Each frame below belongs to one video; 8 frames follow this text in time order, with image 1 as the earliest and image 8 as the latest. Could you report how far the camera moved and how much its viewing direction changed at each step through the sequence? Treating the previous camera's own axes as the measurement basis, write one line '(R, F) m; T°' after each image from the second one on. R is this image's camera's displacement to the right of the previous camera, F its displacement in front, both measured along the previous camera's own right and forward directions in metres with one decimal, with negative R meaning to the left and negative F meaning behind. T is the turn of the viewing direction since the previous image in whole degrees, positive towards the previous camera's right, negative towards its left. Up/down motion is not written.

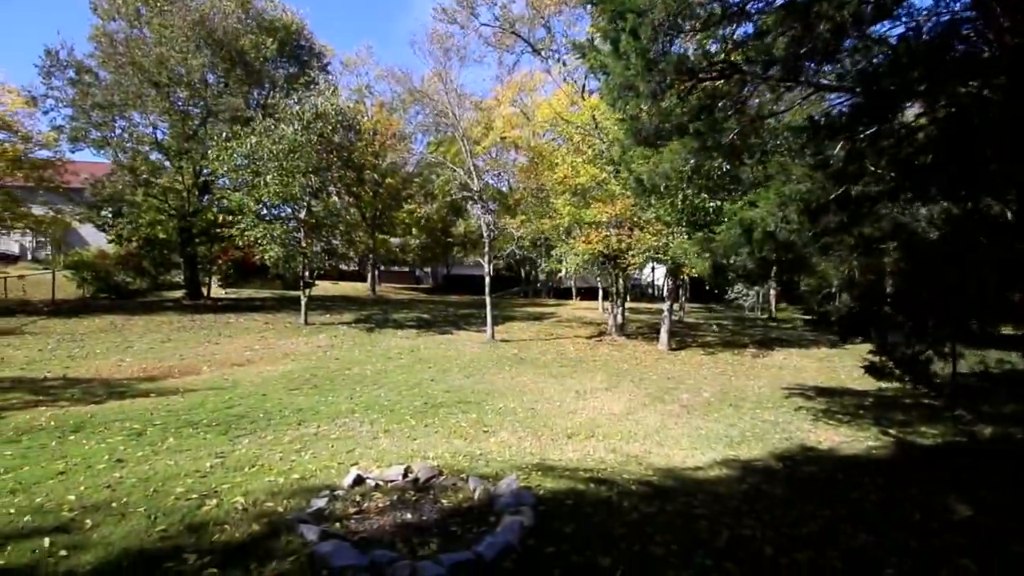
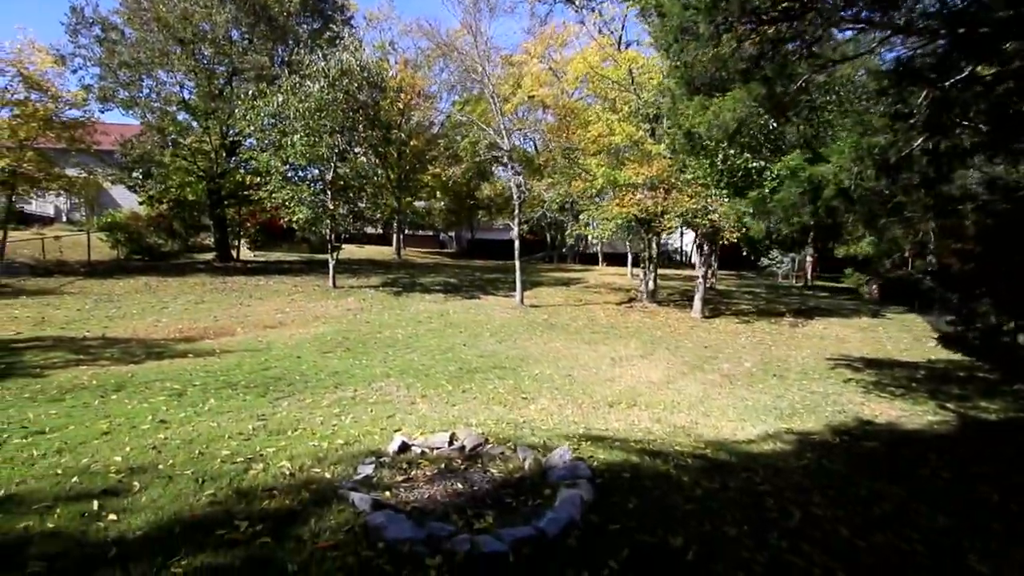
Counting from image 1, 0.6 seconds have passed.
(-0.3, +0.3) m; -2°
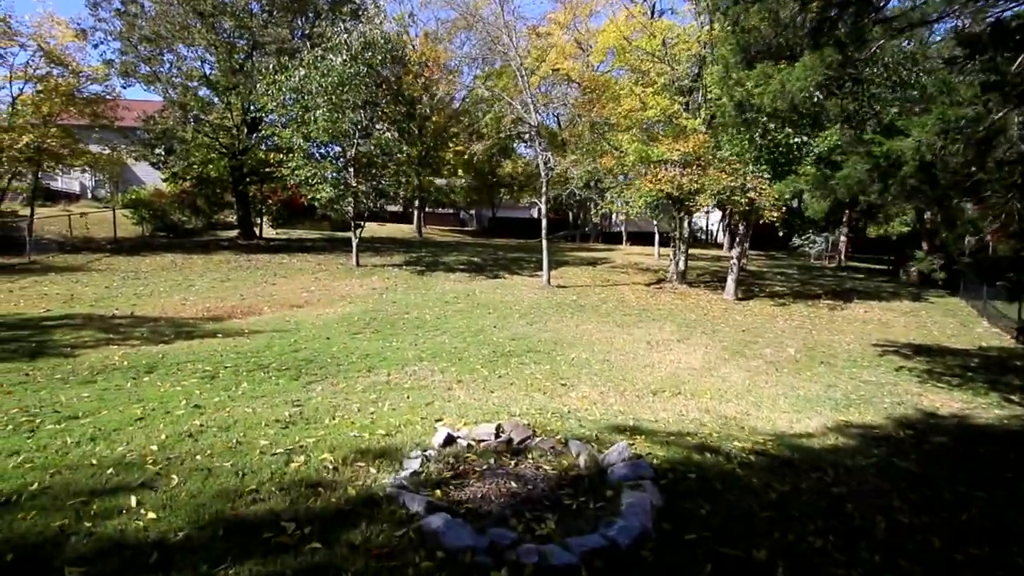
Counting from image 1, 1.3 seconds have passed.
(-0.3, +0.3) m; -2°
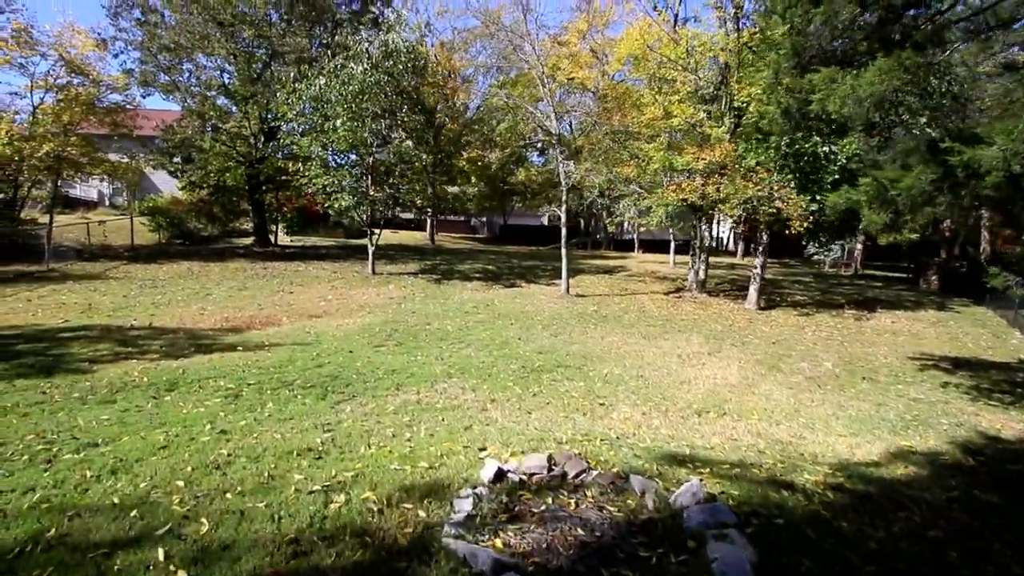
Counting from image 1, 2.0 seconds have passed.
(-0.3, +0.3) m; -1°
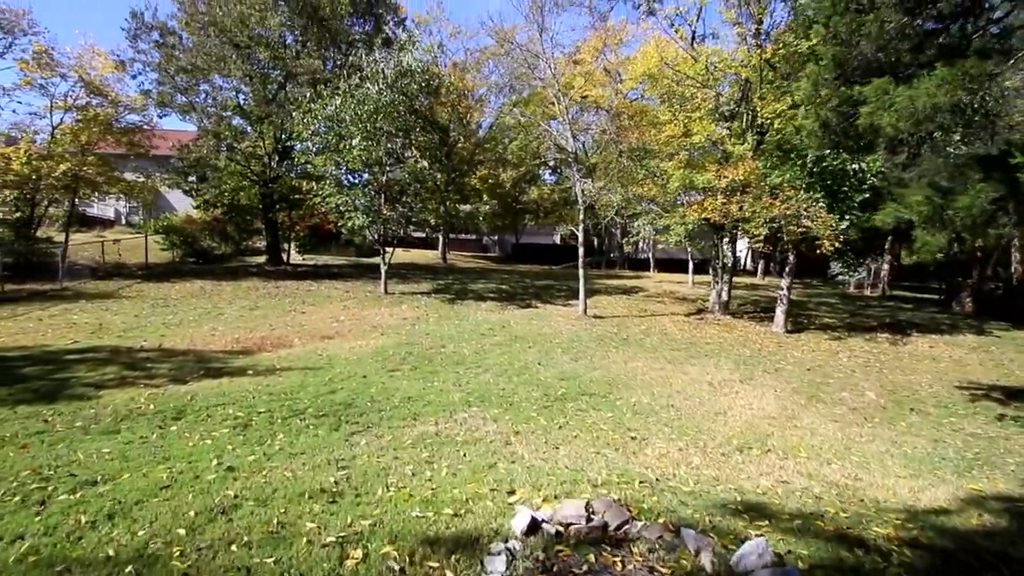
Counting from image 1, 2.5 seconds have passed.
(-0.2, +0.3) m; -1°
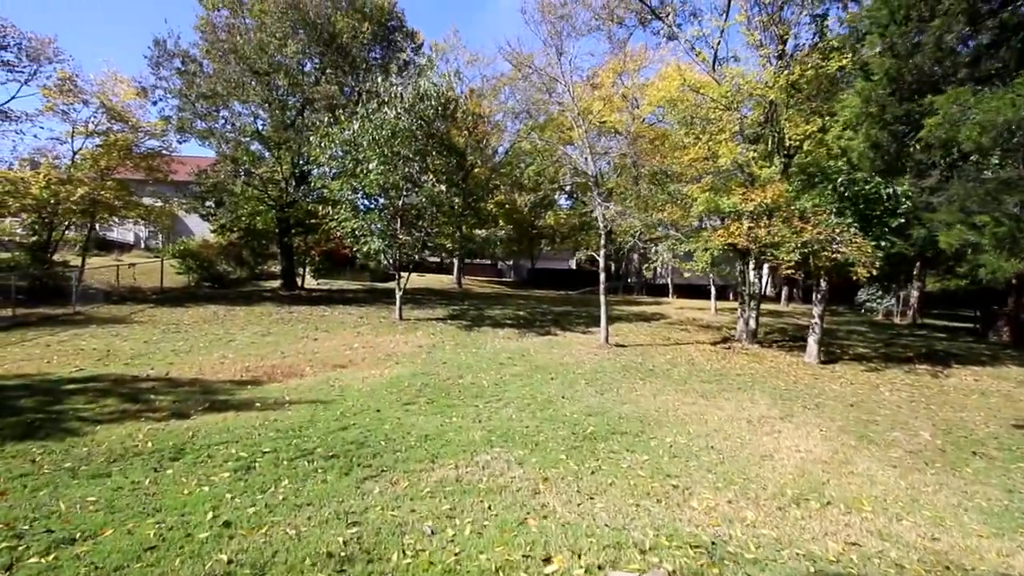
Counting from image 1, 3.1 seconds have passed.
(-0.2, +0.5) m; -1°
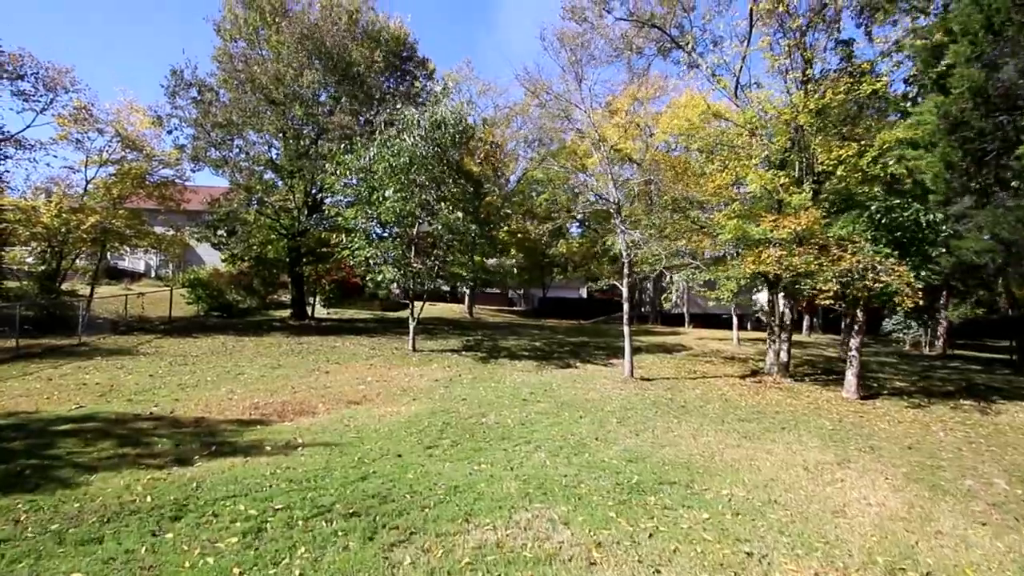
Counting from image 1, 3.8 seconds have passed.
(-0.3, +0.5) m; -1°
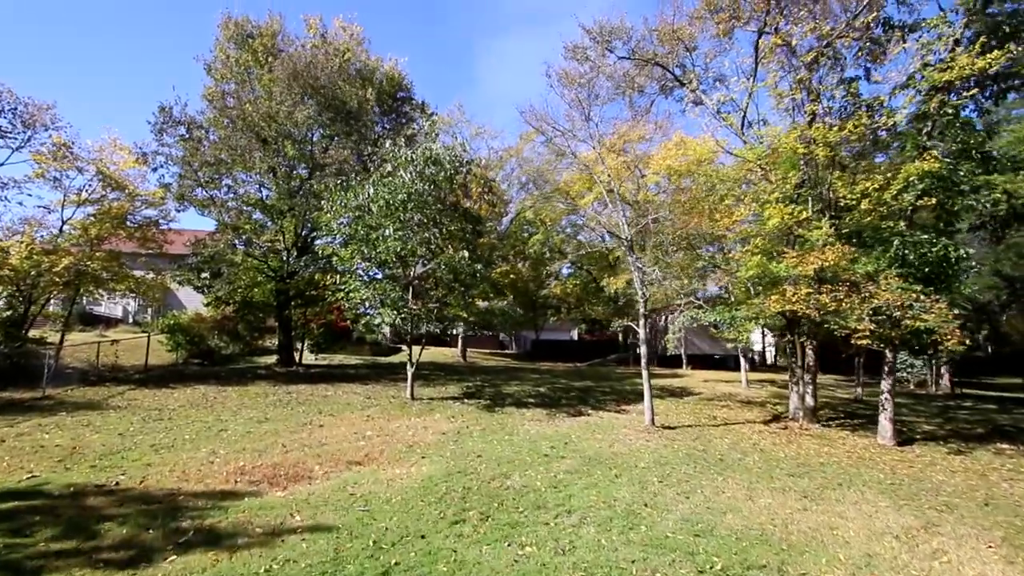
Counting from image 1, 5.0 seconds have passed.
(-0.6, +0.9) m; +2°
